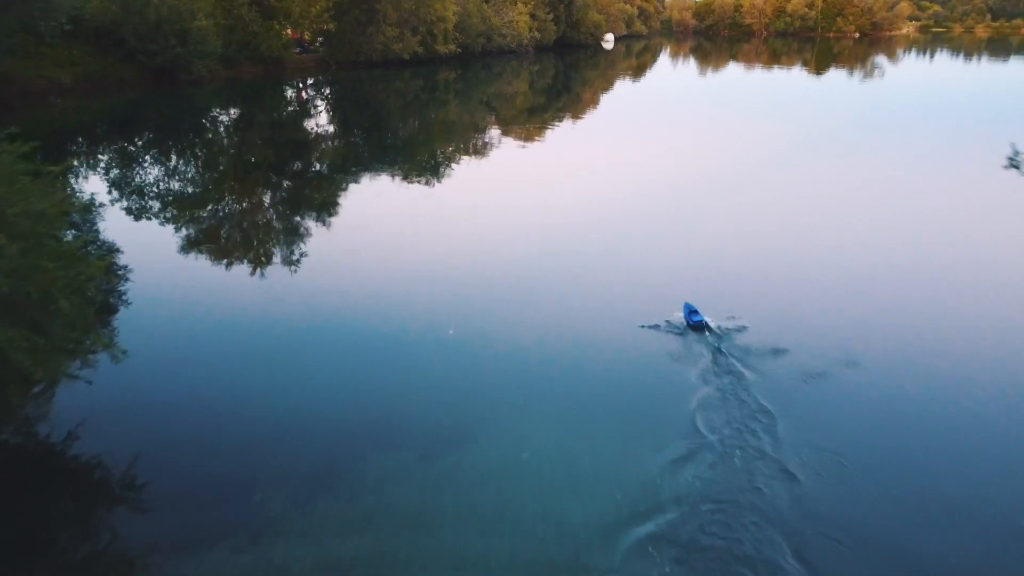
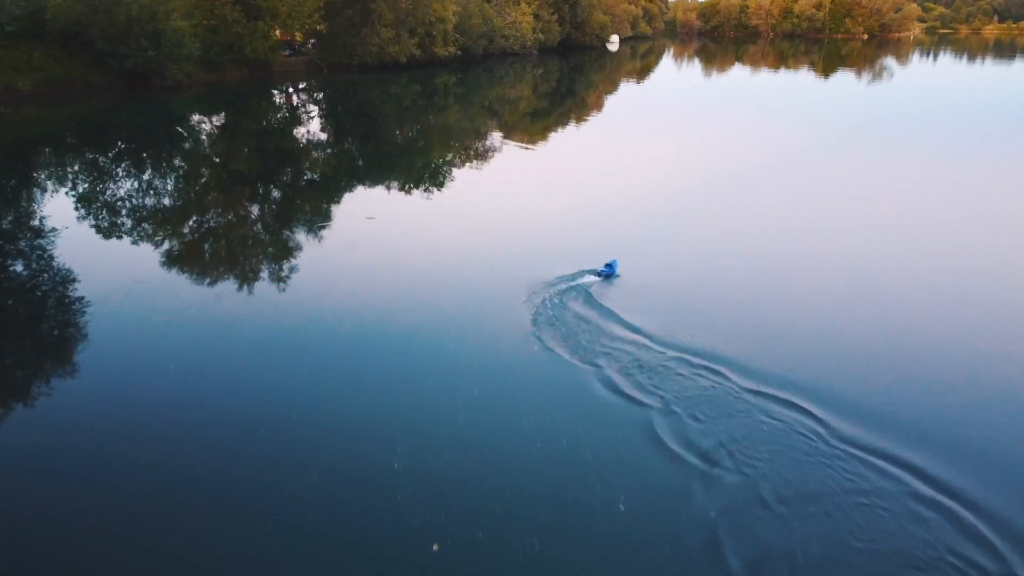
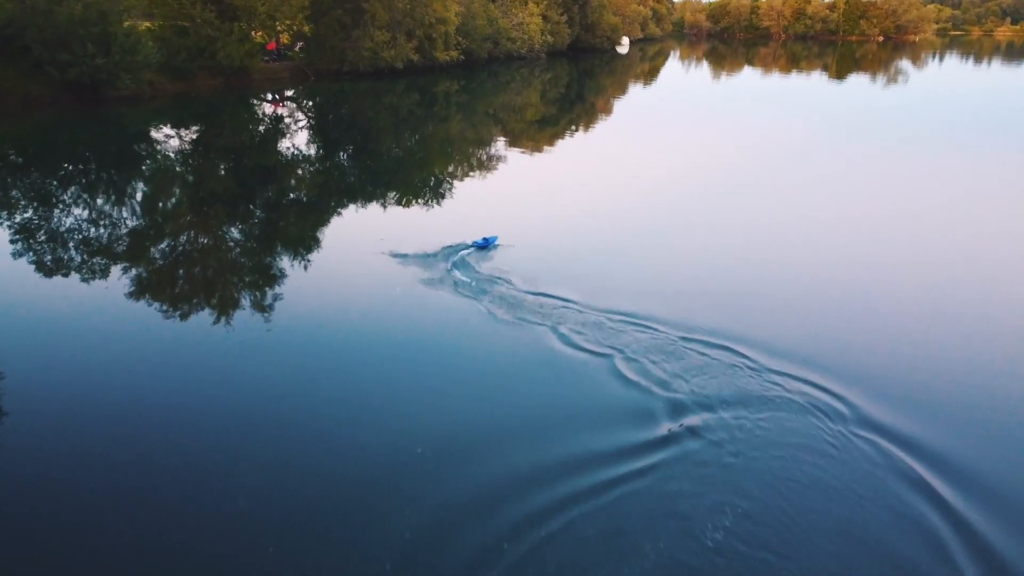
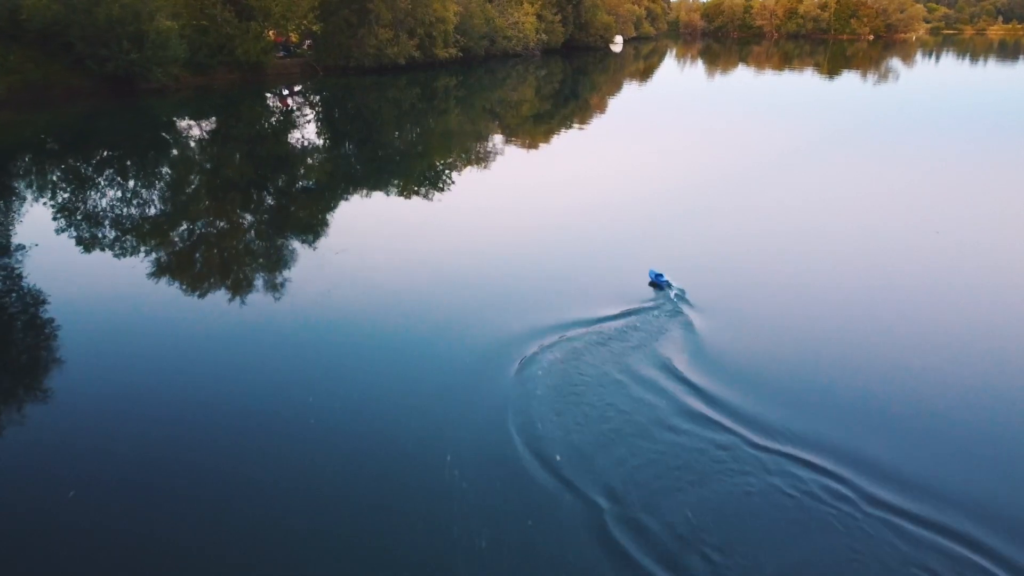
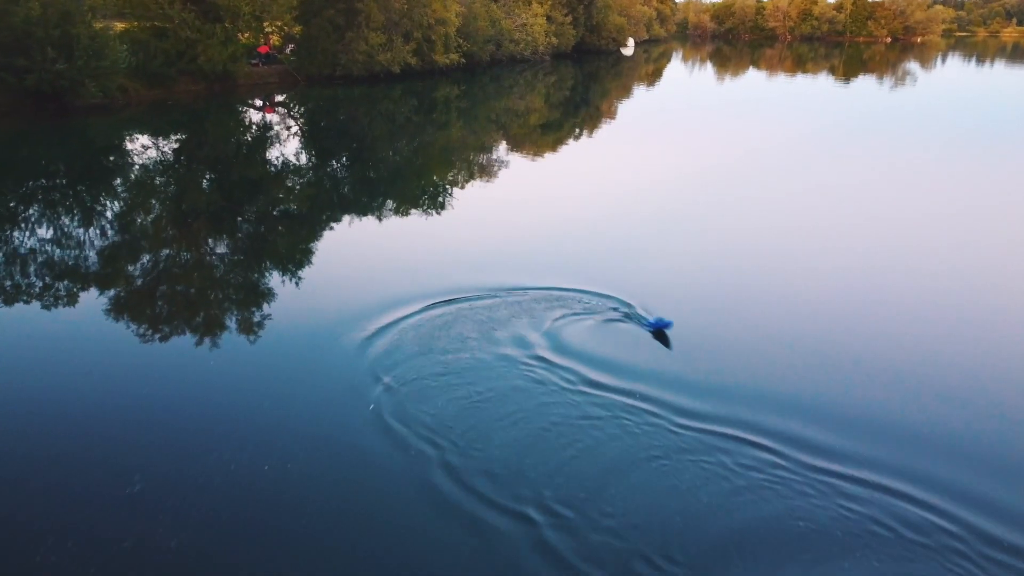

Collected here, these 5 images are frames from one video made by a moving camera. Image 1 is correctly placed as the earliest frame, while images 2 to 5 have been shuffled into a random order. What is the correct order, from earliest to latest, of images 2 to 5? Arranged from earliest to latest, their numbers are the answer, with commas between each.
2, 4, 3, 5
